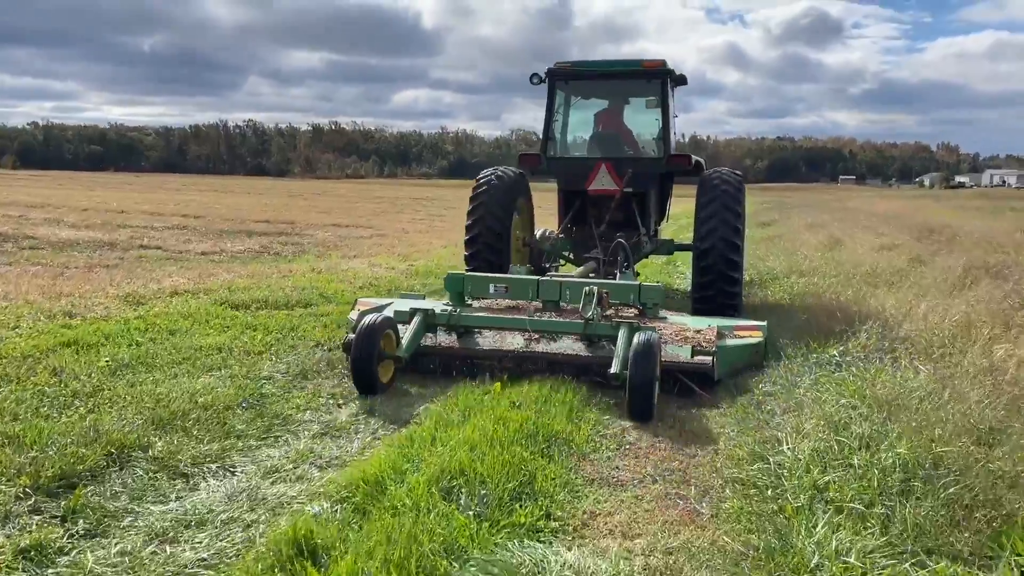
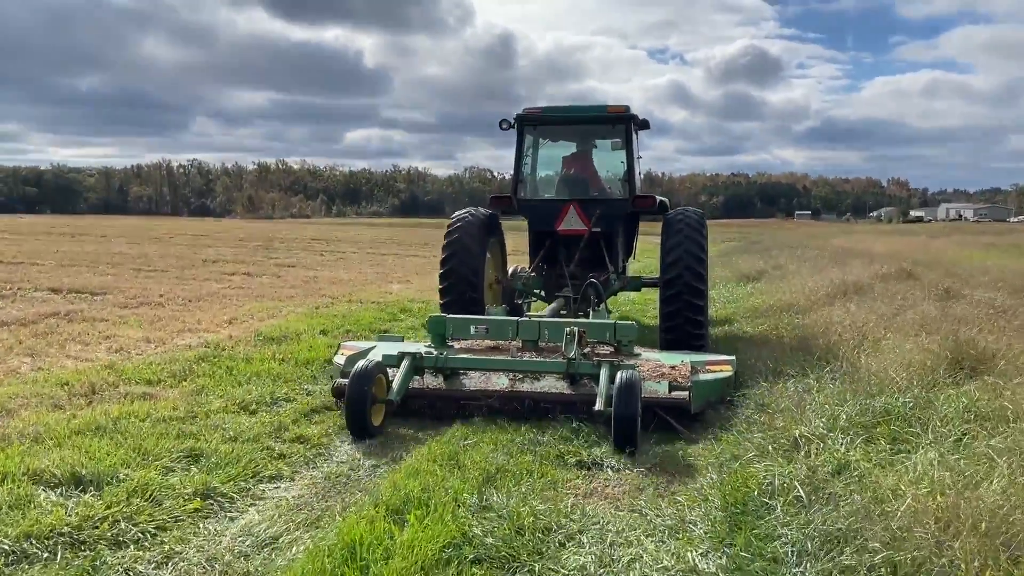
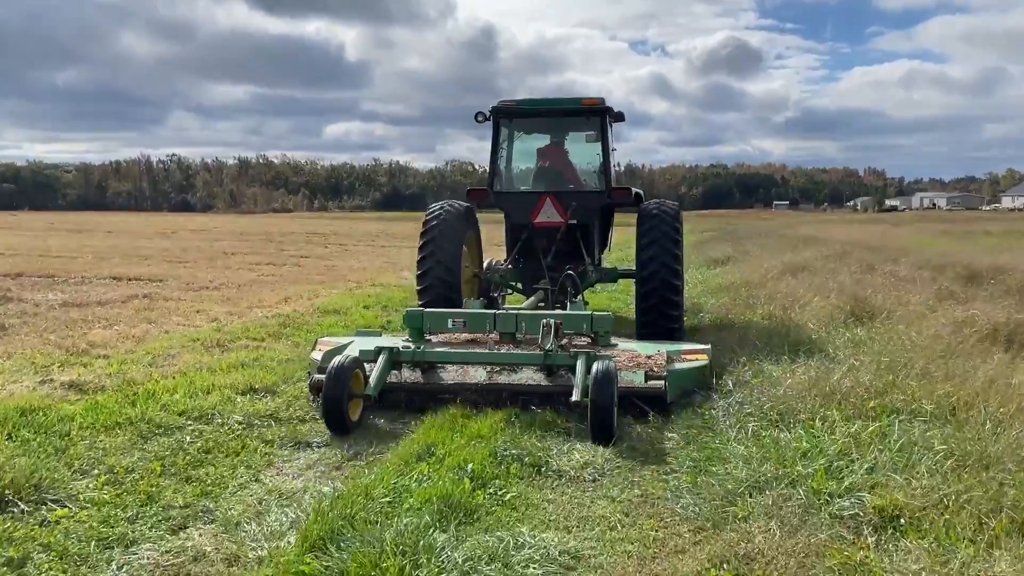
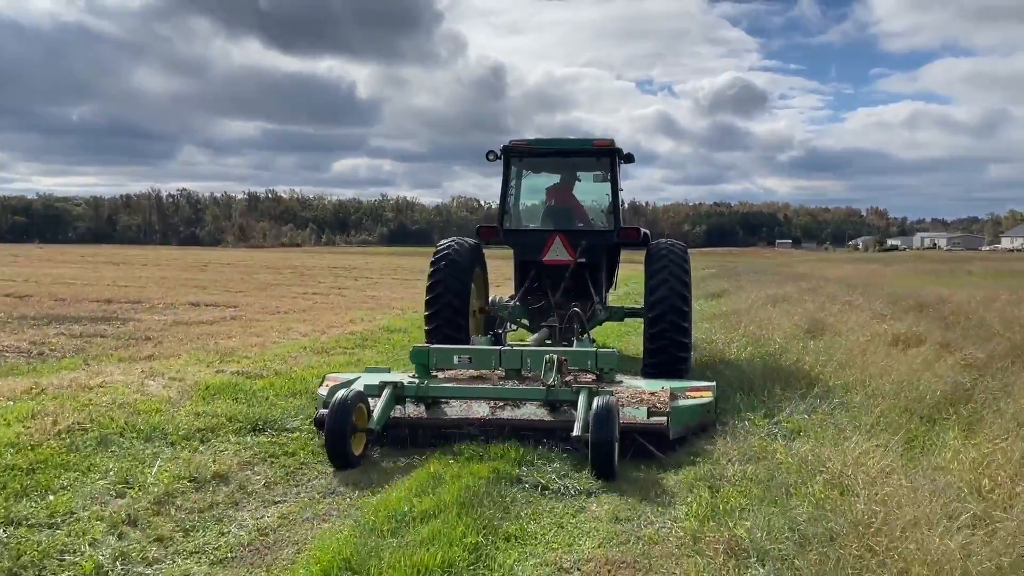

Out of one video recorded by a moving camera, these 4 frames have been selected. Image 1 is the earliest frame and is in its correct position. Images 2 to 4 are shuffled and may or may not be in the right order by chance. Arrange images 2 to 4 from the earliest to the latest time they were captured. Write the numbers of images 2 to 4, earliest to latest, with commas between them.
4, 3, 2
